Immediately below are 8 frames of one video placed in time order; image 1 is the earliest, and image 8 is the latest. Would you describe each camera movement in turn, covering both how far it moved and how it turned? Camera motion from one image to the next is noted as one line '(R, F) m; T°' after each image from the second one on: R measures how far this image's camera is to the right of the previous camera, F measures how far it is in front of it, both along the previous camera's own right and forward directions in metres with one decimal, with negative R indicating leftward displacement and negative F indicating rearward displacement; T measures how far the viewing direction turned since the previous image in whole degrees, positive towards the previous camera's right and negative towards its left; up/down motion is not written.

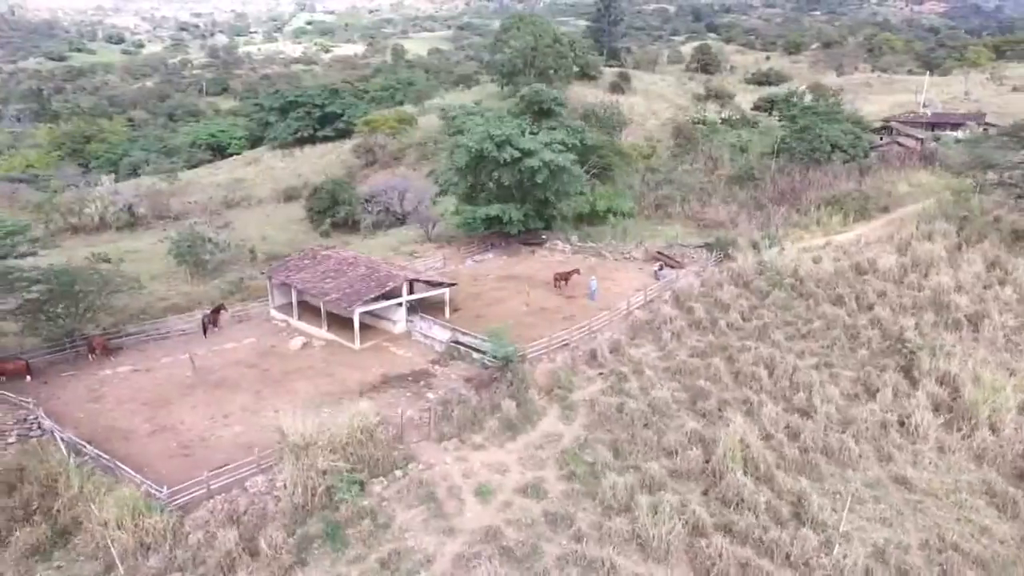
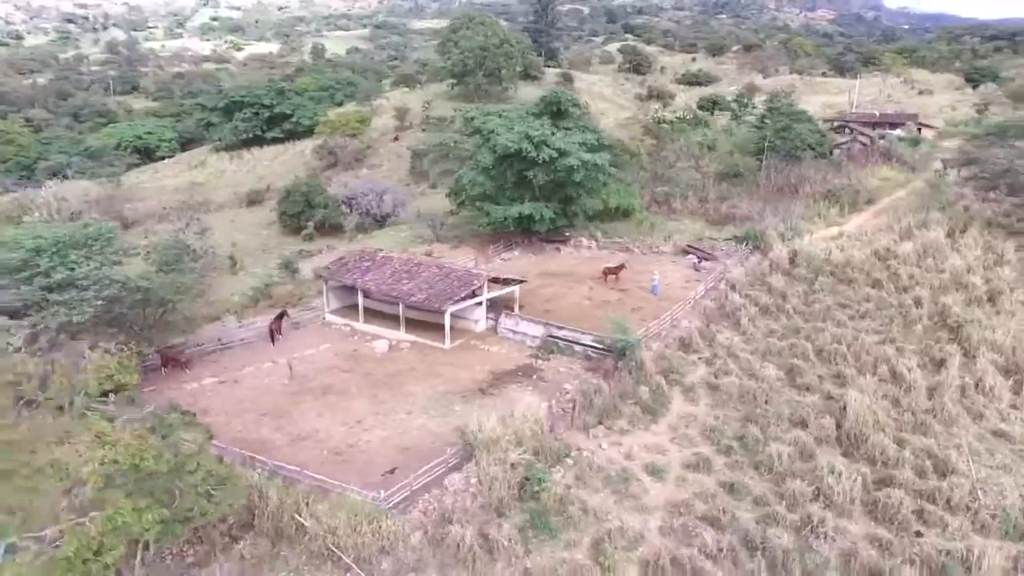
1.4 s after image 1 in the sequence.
(-4.8, -0.4) m; +8°
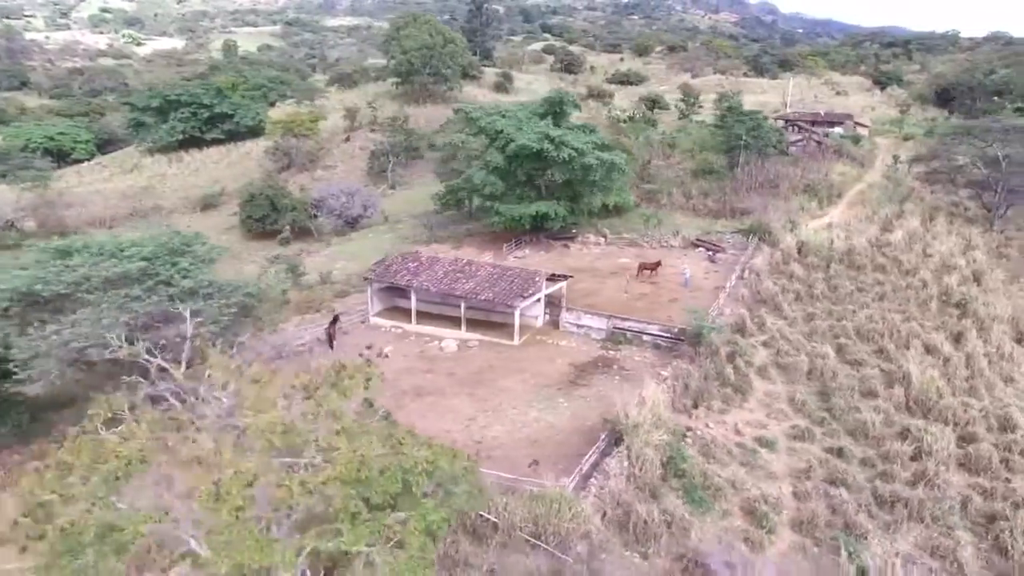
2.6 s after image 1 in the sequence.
(-4.3, -0.3) m; +8°
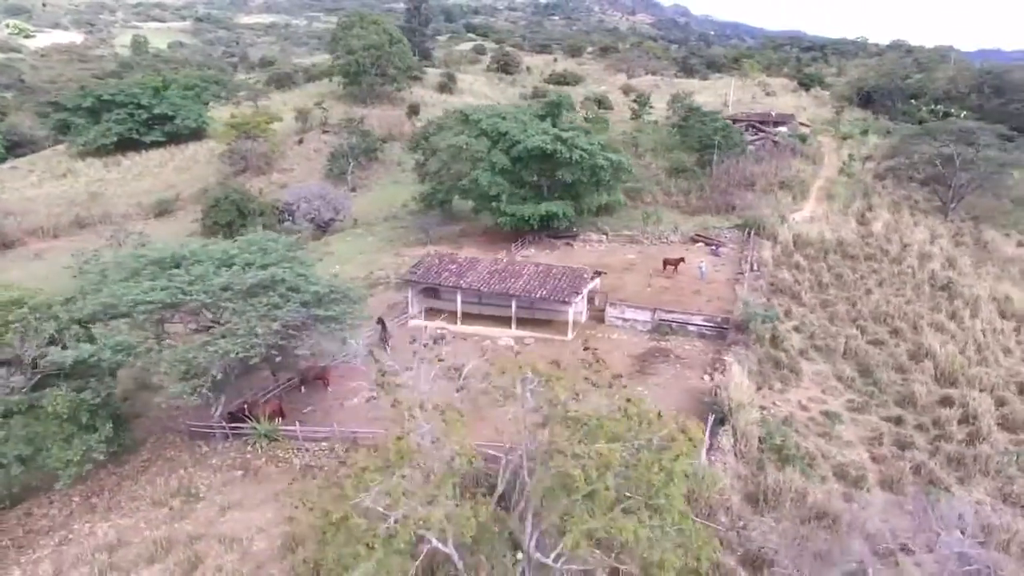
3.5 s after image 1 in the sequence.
(-3.9, -0.4) m; +7°
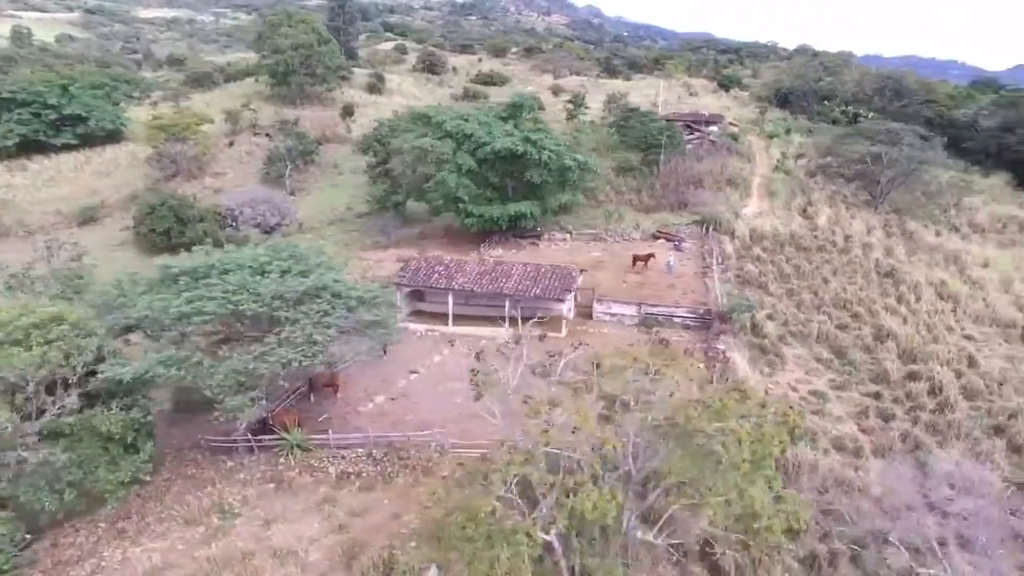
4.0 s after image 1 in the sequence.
(-2.3, -0.2) m; +7°
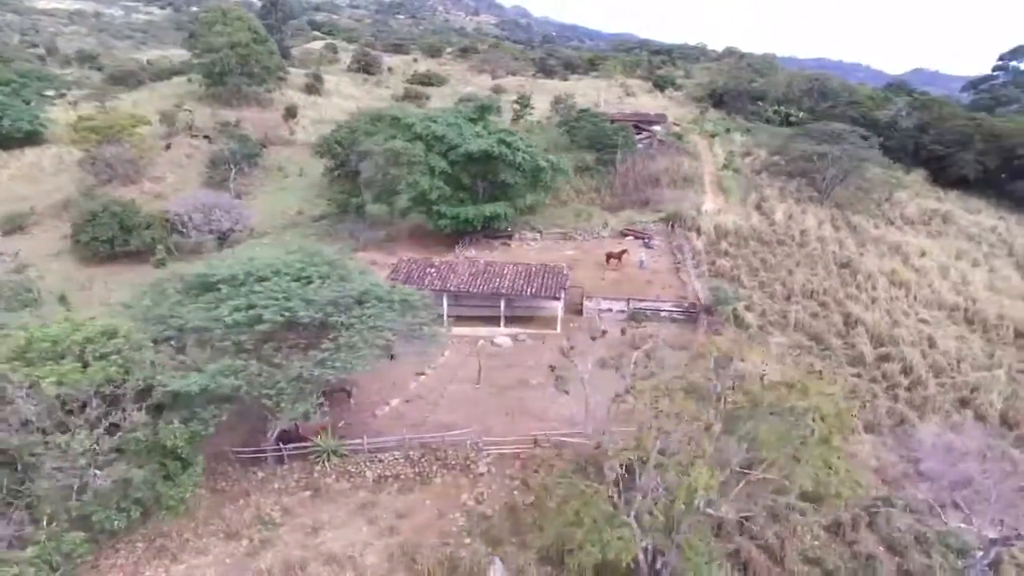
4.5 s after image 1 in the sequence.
(-2.0, -0.3) m; +6°
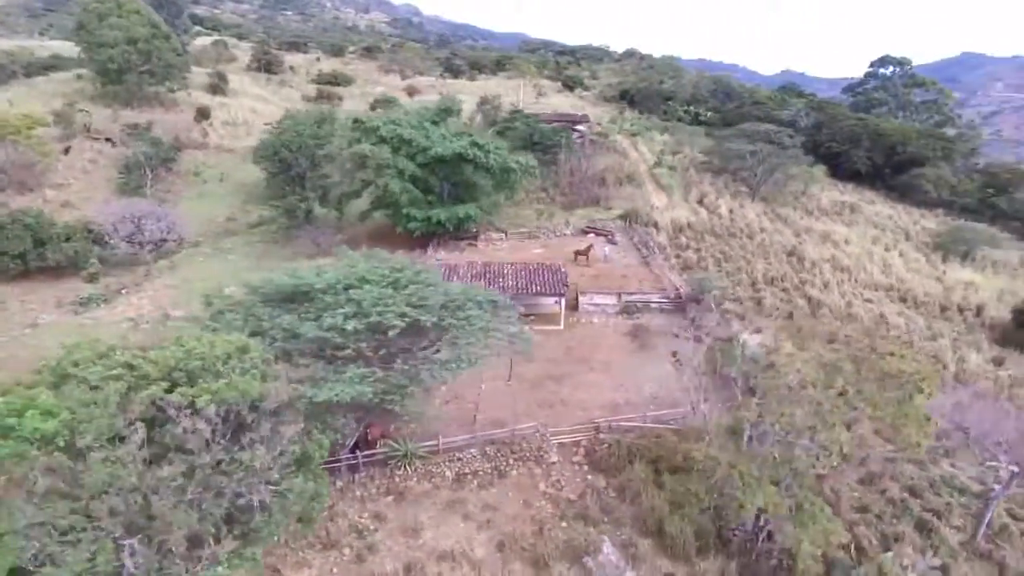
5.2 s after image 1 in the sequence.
(-3.5, -0.4) m; +9°
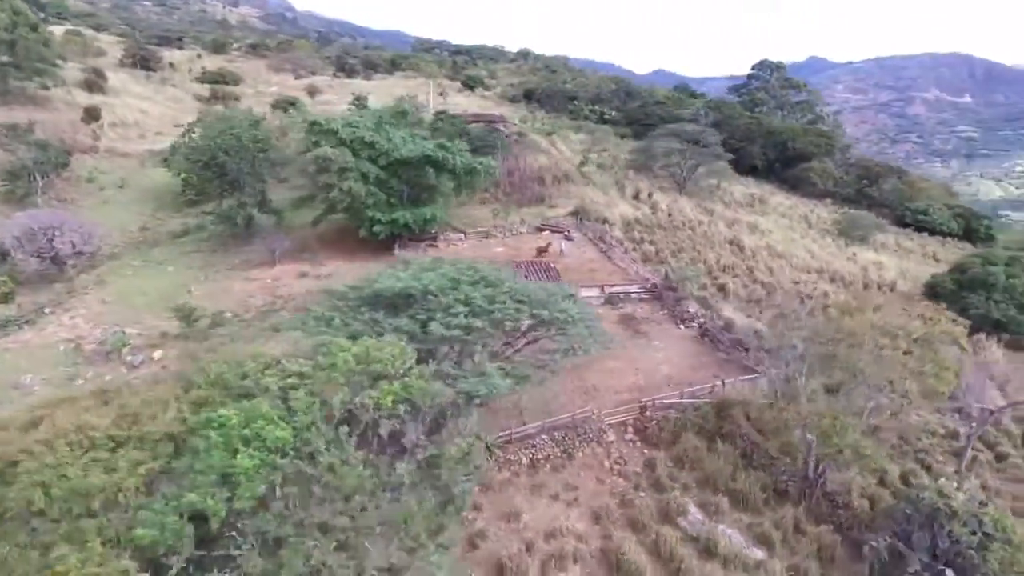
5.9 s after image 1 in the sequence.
(-3.9, -0.5) m; +10°
